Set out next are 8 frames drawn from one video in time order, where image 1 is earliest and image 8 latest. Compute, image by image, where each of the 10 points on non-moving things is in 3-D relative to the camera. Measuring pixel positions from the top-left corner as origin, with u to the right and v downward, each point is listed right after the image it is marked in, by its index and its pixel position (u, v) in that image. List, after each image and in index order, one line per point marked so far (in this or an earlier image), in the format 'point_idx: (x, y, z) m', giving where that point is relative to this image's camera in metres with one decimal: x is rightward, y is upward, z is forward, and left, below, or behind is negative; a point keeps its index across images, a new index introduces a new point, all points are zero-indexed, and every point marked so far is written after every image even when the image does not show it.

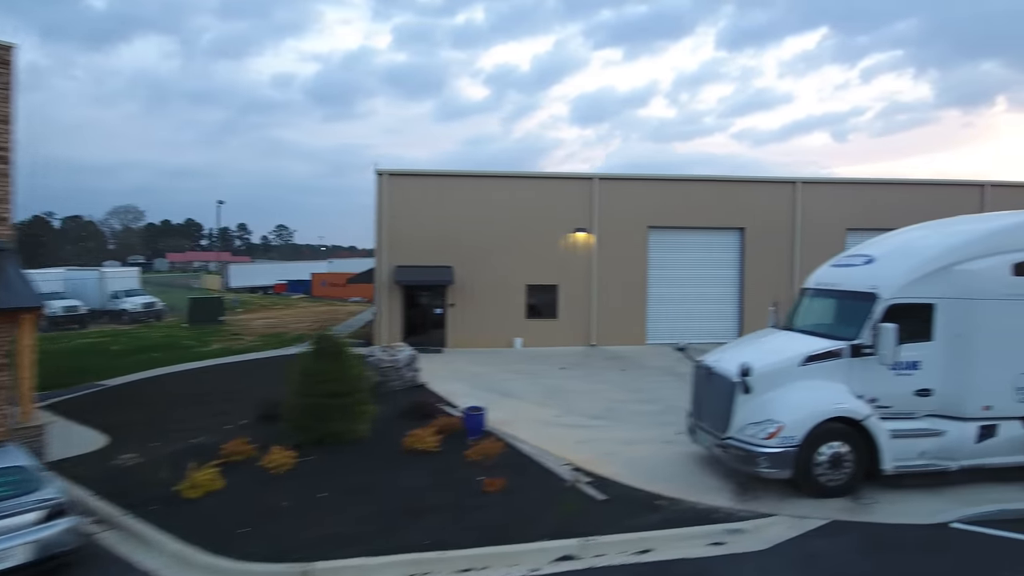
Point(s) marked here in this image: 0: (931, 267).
0: (+4.2, +0.2, +6.4) m
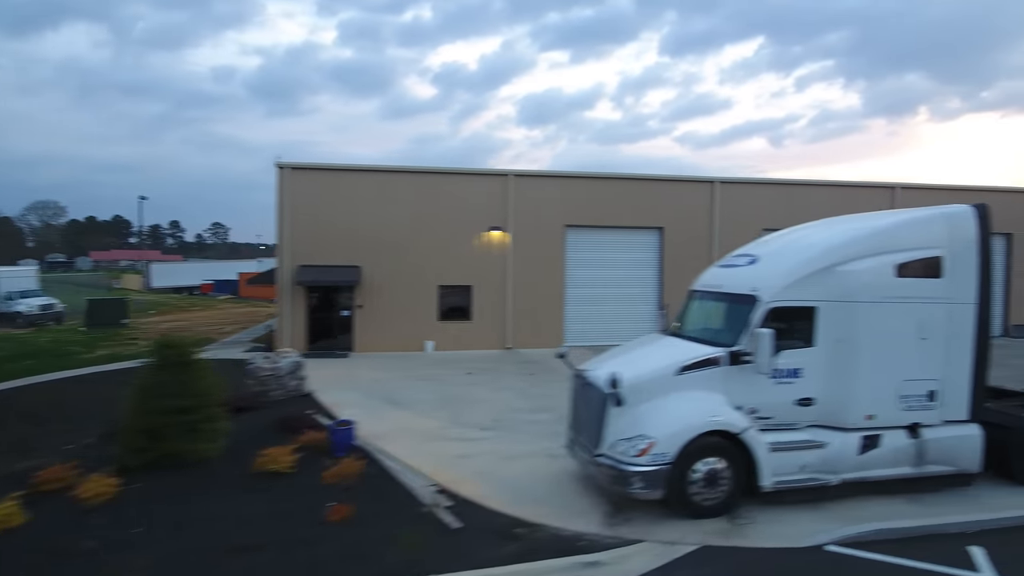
0: (+2.8, +0.2, +6.0) m
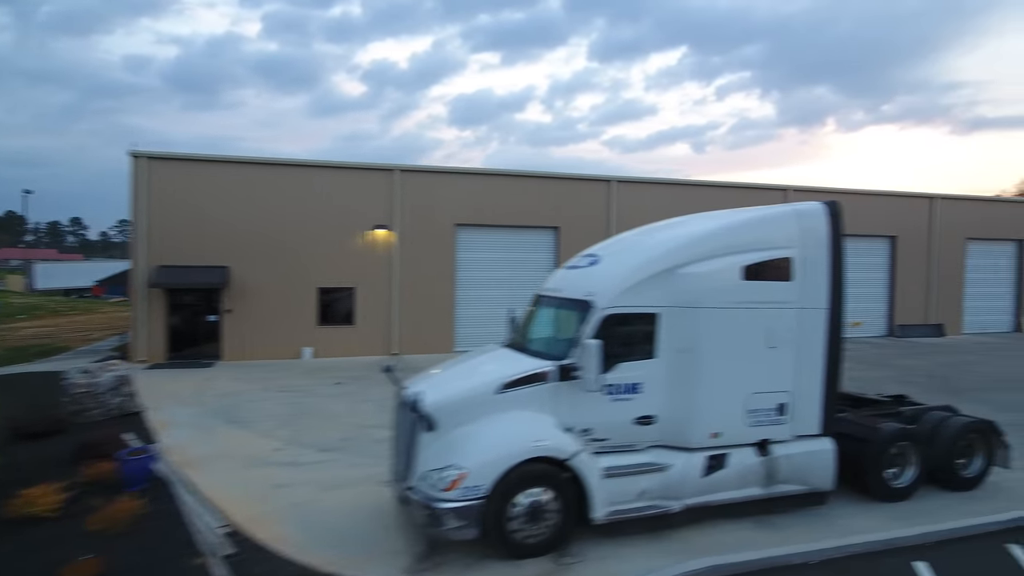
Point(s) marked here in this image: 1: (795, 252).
0: (+1.2, +0.1, +5.4) m
1: (+2.5, +0.3, +5.7) m
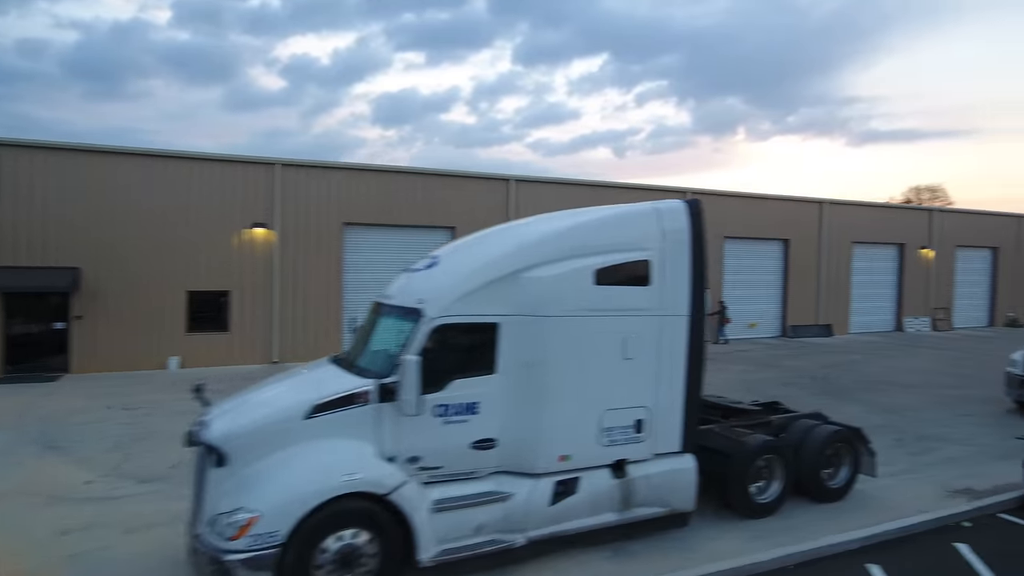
0: (-0.2, +0.1, +4.7) m
1: (+1.2, +0.3, +5.2) m
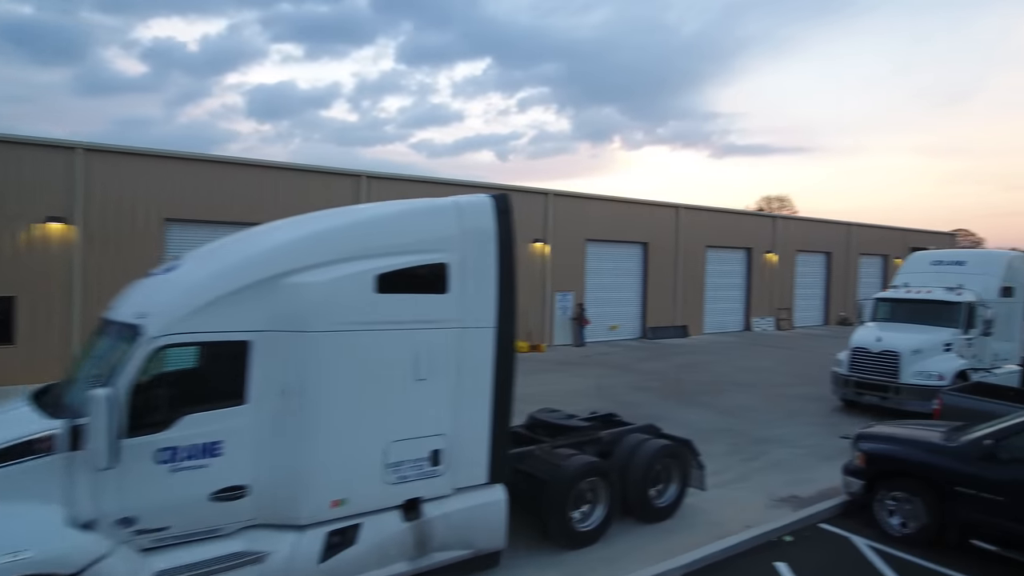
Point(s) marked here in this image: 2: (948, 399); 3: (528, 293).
0: (-1.6, 0.0, +3.8) m
1: (-0.4, +0.2, +4.5) m
2: (+5.0, -1.3, +7.4) m
3: (+0.5, -0.1, +18.7) m
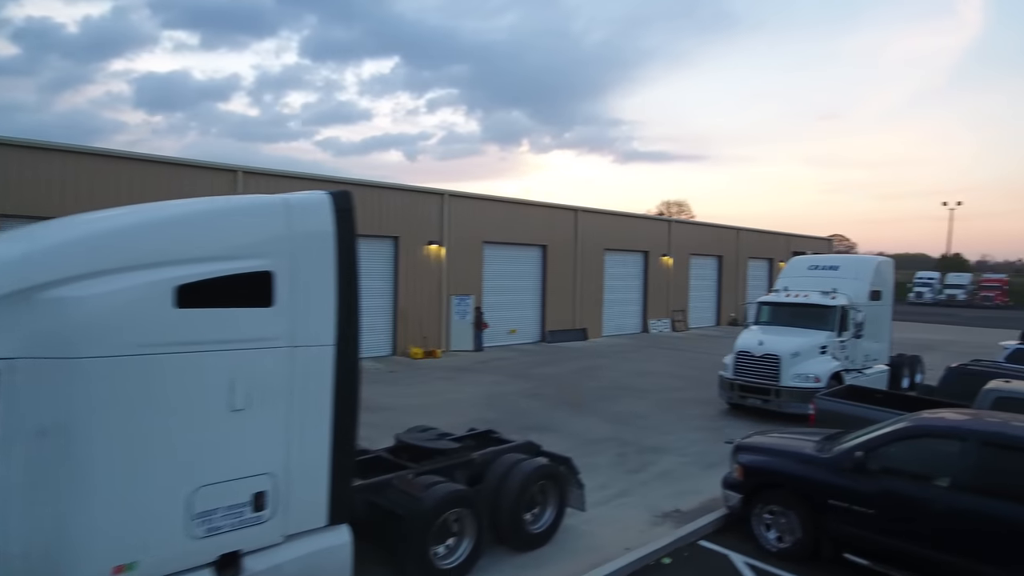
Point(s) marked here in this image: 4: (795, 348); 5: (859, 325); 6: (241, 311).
0: (-2.5, 0.0, +2.9) m
1: (-1.4, +0.2, +3.8) m
2: (+3.6, -1.4, +7.5) m
3: (-2.5, -0.2, +18.0) m
4: (+4.6, -1.0, +10.3) m
5: (+6.0, -0.6, +11.1) m
6: (-1.6, -0.1, +3.7) m
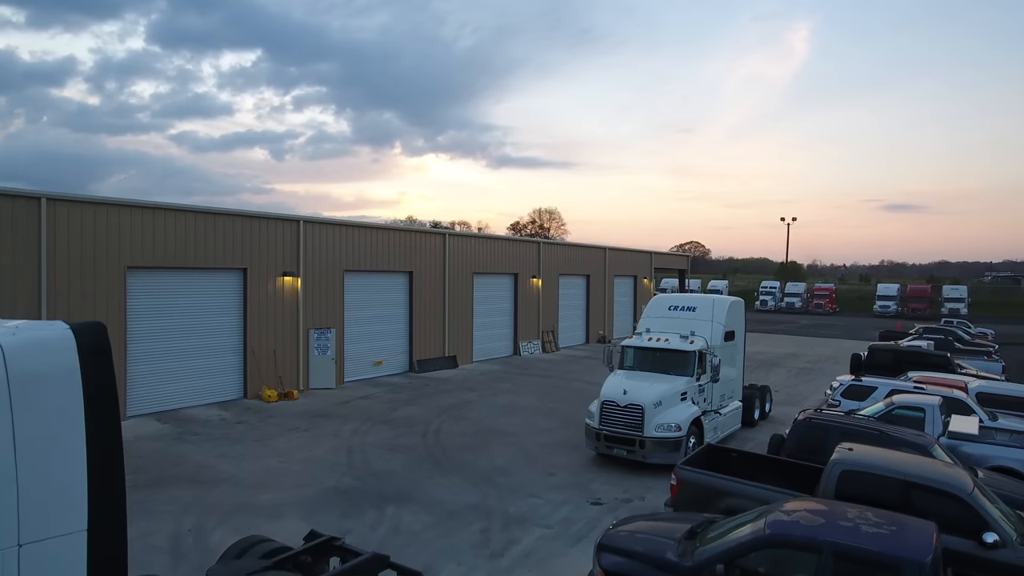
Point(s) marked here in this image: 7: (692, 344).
0: (-3.1, -0.8, +1.8) m
1: (-2.2, -0.6, +2.8) m
2: (+2.0, -2.1, +7.3) m
3: (-6.1, -1.2, +16.5) m
4: (+2.3, -1.8, +10.3) m
5: (+3.6, -1.4, +11.4) m
6: (-2.4, -0.9, +2.6) m
7: (+3.2, -1.0, +11.3) m
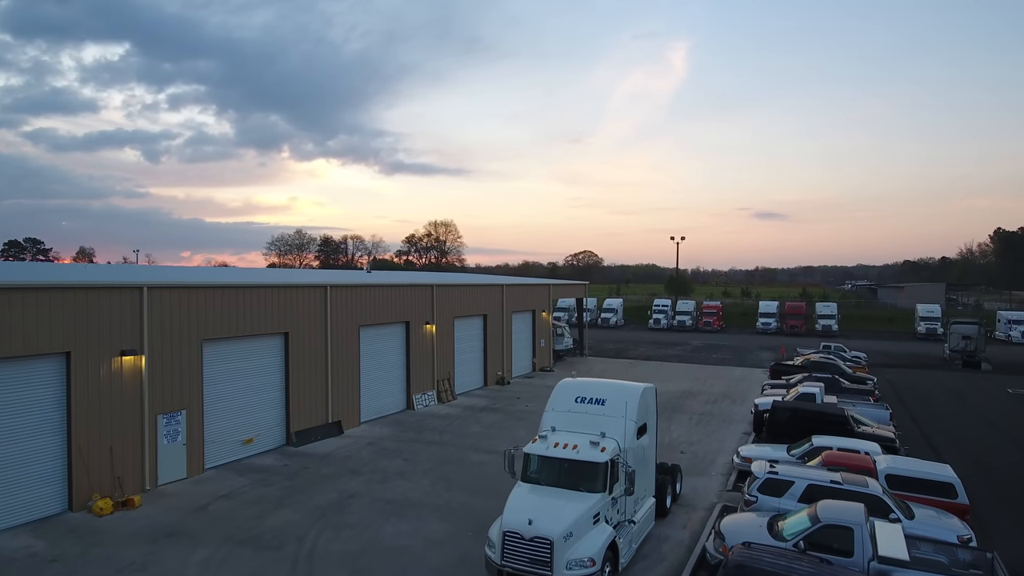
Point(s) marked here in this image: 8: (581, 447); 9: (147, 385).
0: (-3.3, -2.4, -0.4) m
1: (-2.6, -2.2, +0.8) m
2: (+0.9, -3.7, +5.9) m
3: (-8.5, -2.9, +13.7) m
4: (+0.8, -3.3, +8.9) m
5: (+1.9, -3.0, +10.2) m
6: (-2.7, -2.5, +0.6) m
7: (+1.4, -2.5, +10.0) m
8: (+1.1, -2.5, +10.2) m
9: (-8.2, -2.2, +14.3) m
